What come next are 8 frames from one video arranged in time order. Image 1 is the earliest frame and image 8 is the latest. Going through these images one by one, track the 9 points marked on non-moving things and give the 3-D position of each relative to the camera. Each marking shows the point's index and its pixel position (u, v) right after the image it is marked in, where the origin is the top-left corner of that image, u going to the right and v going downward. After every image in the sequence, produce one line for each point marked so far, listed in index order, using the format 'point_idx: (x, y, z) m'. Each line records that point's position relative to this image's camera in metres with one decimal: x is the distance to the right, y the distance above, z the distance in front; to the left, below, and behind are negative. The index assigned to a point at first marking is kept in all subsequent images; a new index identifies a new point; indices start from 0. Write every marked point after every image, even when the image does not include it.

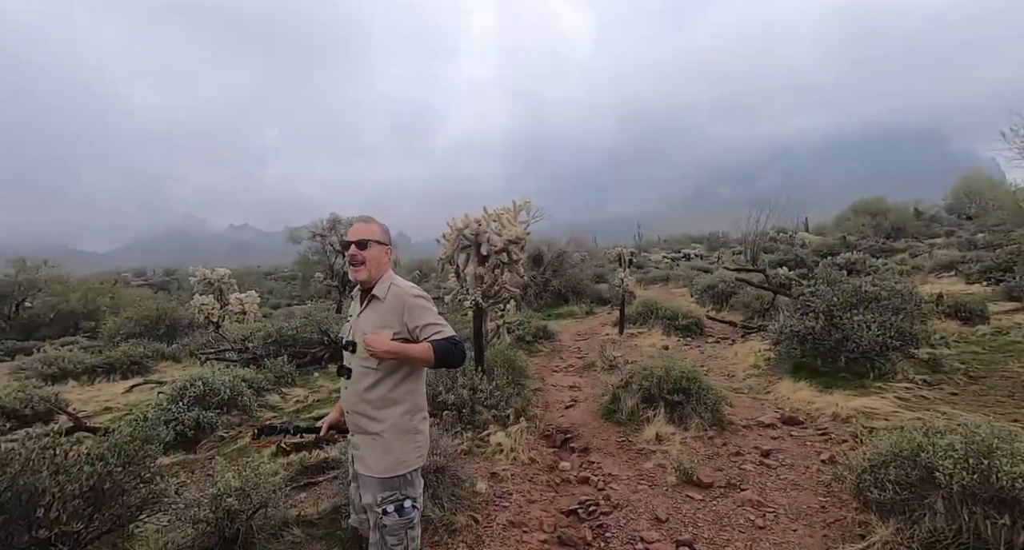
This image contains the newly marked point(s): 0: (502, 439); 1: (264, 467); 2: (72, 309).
0: (-0.1, -1.7, +5.8) m
1: (-2.7, -2.0, +6.1) m
2: (-14.6, -0.9, +18.7) m
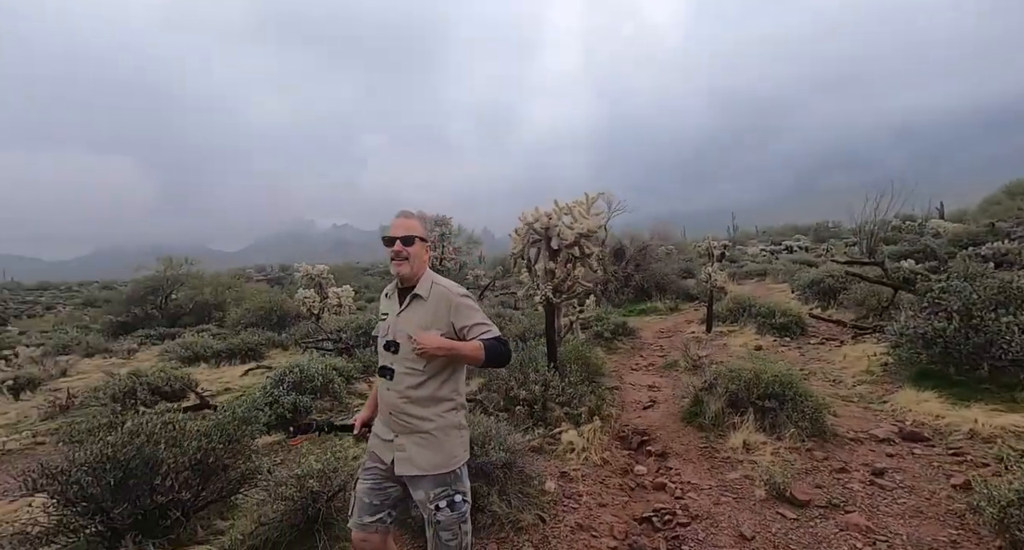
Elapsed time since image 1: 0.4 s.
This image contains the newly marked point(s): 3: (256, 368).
0: (+0.6, -1.6, +5.6) m
1: (-1.8, -1.9, +6.4) m
2: (-11.2, -0.7, +21.0) m
3: (-5.5, -1.8, +12.3) m
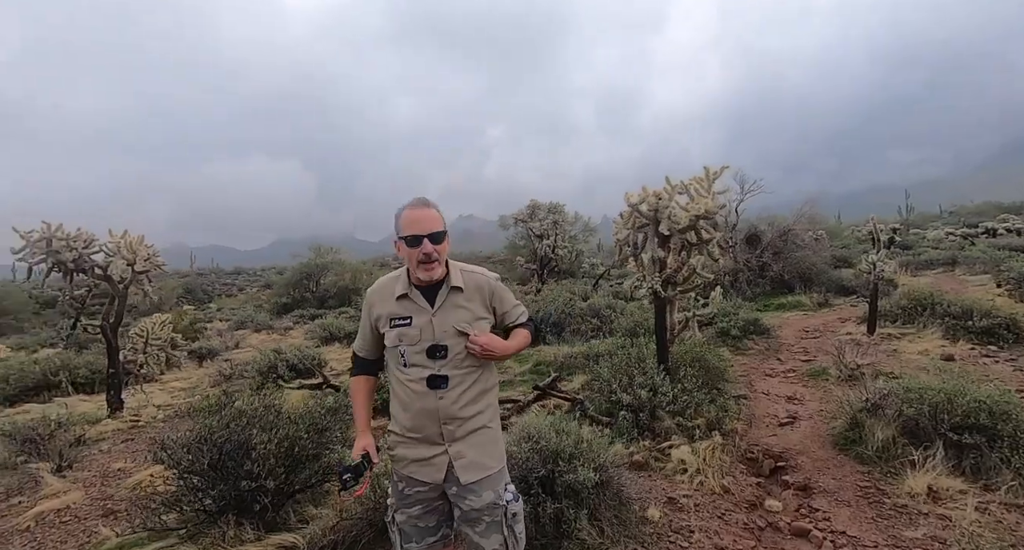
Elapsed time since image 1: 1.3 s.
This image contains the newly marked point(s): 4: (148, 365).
0: (+1.4, -1.5, +4.6) m
1: (-0.8, -1.7, +5.9) m
2: (-6.5, -0.2, +22.3) m
3: (-3.0, -1.5, +12.6) m
4: (-8.1, -2.0, +12.5) m
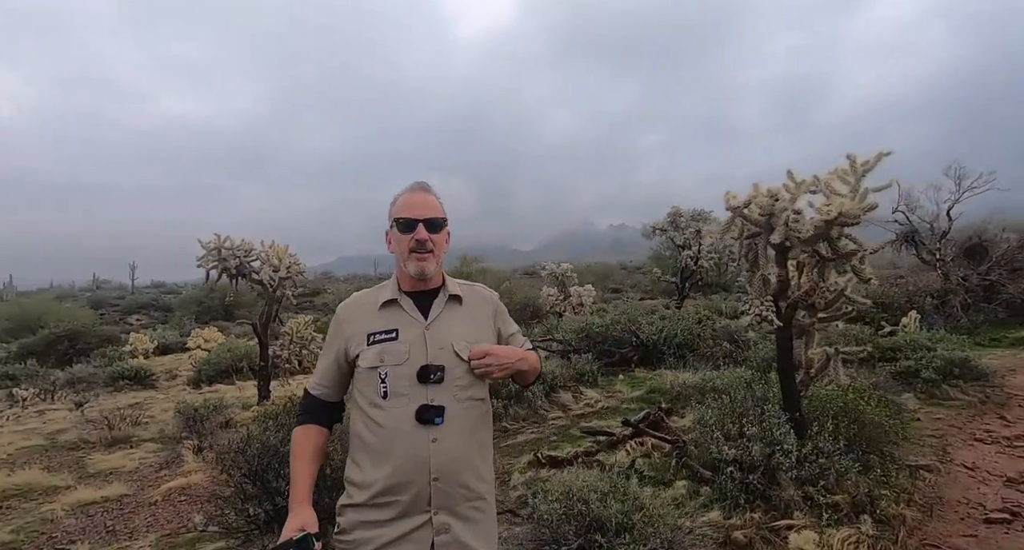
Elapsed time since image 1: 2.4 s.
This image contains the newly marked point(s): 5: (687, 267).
0: (+1.7, -1.6, +3.3) m
1: (0.0, -1.8, +5.1) m
2: (-0.8, -0.5, +22.4) m
3: (-0.3, -1.6, +12.1) m
4: (-5.2, -2.0, +13.5) m
5: (+4.2, +0.2, +13.5) m
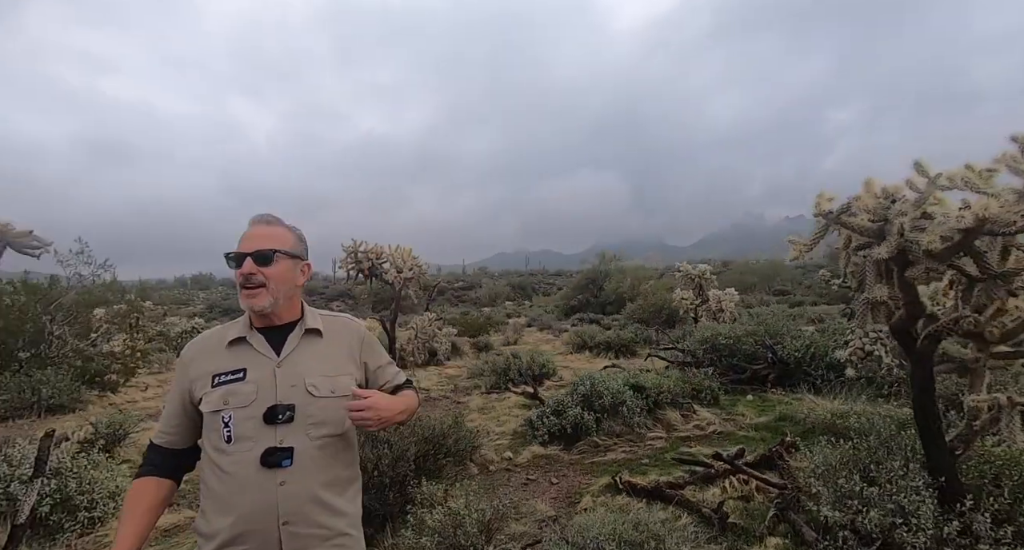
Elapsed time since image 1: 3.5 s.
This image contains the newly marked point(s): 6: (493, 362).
0: (+1.8, -1.7, +2.4) m
1: (+0.6, -1.8, +4.7) m
2: (+4.6, -0.5, +21.5) m
3: (+2.3, -1.7, +11.4) m
4: (-2.1, -1.9, +14.1) m
5: (+7.0, 0.0, +11.5) m
6: (-0.3, -1.3, +8.5) m
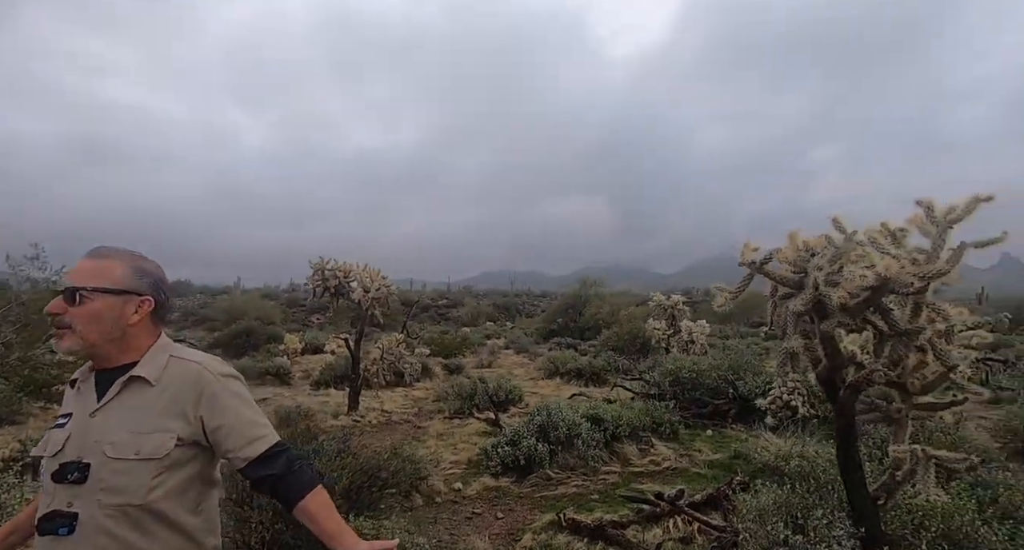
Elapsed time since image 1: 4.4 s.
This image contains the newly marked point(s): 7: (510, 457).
0: (+1.4, -1.9, +2.4) m
1: (+0.1, -2.0, +4.6) m
2: (+3.7, -1.5, +21.6) m
3: (+1.7, -2.2, +11.4) m
4: (-2.8, -2.4, +14.0) m
5: (+6.5, -0.7, +11.7) m
6: (-0.8, -1.7, +8.4) m
7: (0.0, -1.9, +5.8) m
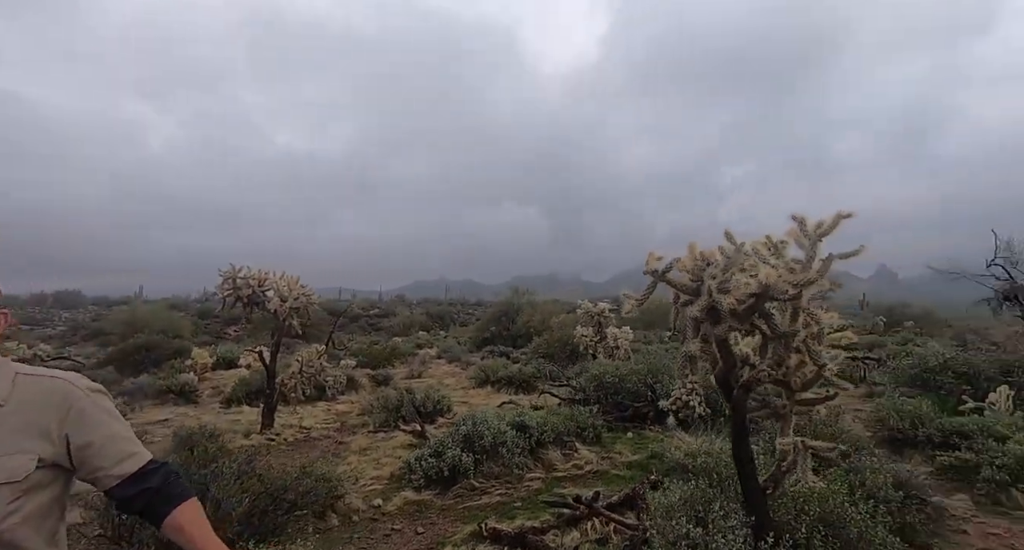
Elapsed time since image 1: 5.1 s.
0: (+1.0, -1.9, +2.5) m
1: (-0.5, -2.1, +4.6) m
2: (+1.1, -1.9, +21.9) m
3: (+0.2, -2.4, +11.5) m
4: (-4.5, -2.6, +13.5) m
5: (+5.0, -0.9, +12.3) m
6: (-1.9, -1.8, +8.3) m
7: (-0.8, -2.0, +5.8) m
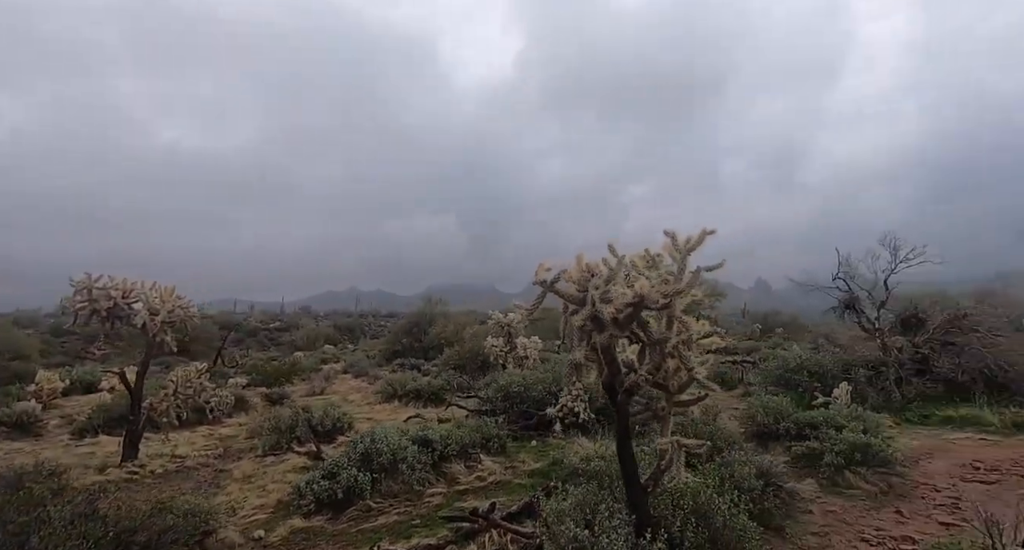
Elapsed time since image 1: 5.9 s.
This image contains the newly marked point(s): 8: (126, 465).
0: (+0.5, -2.0, +2.5) m
1: (-1.3, -2.2, +4.3) m
2: (-2.4, -2.2, +21.7) m
3: (-1.7, -2.6, +11.3) m
4: (-6.7, -2.9, +12.6) m
5: (+2.9, -1.1, +12.9) m
6: (-3.3, -2.0, +7.8) m
7: (-1.8, -2.1, +5.5) m
8: (-4.2, -2.1, +6.4) m
